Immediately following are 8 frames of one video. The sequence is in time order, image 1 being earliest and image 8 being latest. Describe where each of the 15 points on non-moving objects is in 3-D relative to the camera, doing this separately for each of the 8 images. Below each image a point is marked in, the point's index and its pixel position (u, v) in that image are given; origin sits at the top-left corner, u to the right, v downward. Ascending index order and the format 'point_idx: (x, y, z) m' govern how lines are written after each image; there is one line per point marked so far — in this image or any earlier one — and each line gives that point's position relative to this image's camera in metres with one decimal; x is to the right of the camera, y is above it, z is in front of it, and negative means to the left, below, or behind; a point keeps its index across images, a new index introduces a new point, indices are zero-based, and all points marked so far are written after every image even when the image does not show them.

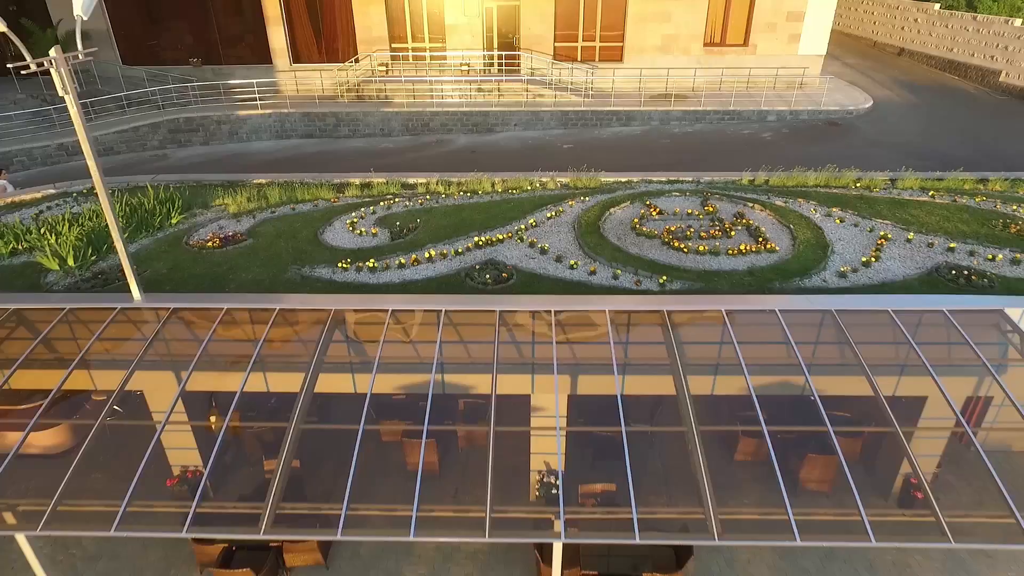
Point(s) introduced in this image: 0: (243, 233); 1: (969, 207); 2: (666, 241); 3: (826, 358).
0: (-2.0, +0.4, +8.8) m
1: (+3.5, +0.6, +9.2) m
2: (+1.1, +0.3, +8.3) m
3: (+1.7, -0.4, +6.4) m
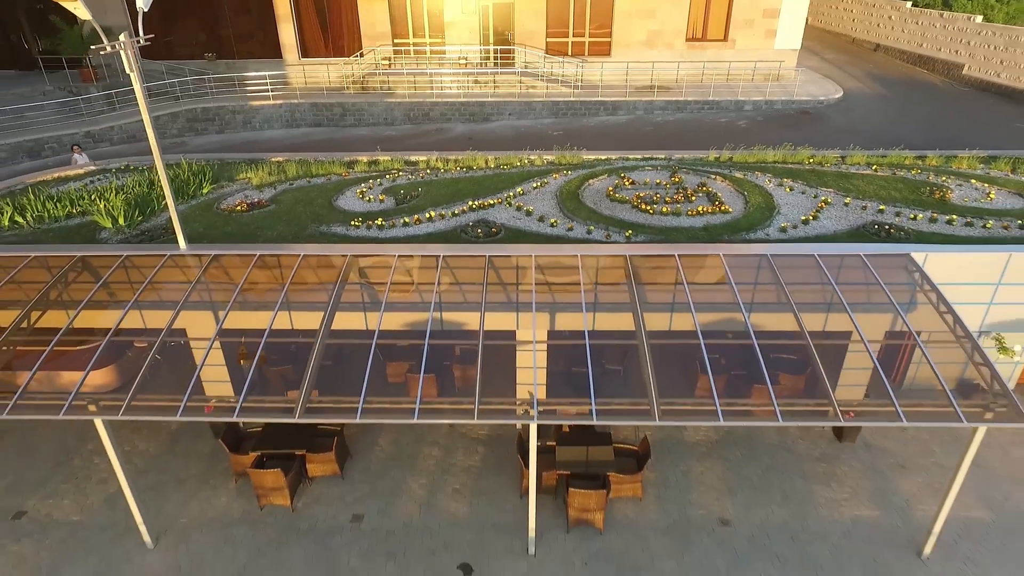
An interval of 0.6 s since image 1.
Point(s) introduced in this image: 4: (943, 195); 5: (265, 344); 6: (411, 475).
0: (-2.1, +0.8, +10.1) m
1: (+3.5, +1.0, +10.4) m
2: (+1.0, +0.7, +9.5) m
3: (+1.6, -0.1, +7.7) m
4: (+3.5, +0.8, +9.7) m
5: (-1.6, -0.4, +7.2) m
6: (-0.7, -1.3, +8.3) m
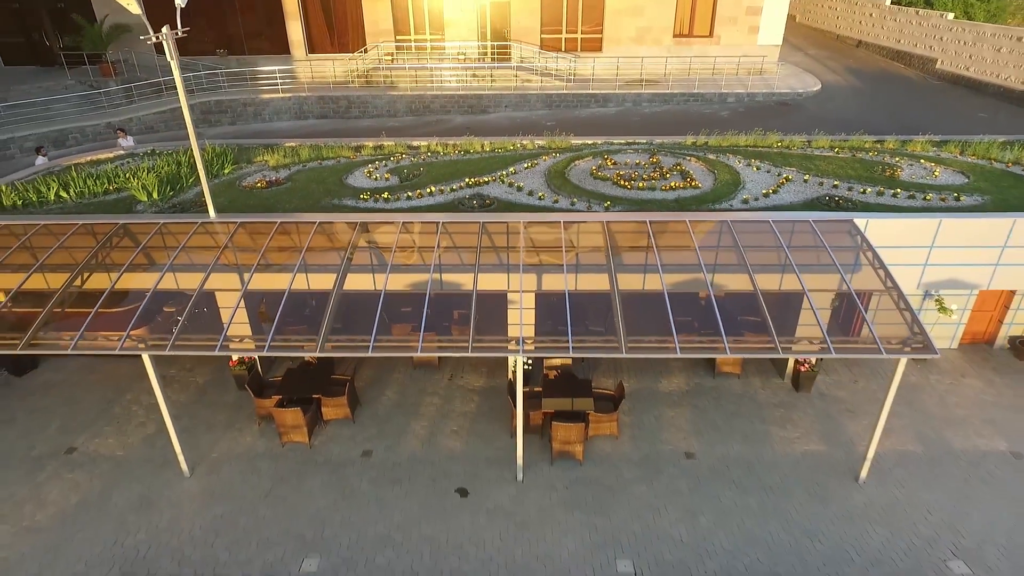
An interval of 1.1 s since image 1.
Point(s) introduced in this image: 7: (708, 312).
0: (-2.2, +1.0, +11.2) m
1: (+3.4, +1.3, +11.5) m
2: (+0.9, +1.0, +10.6) m
3: (+1.6, +0.2, +8.8) m
4: (+3.5, +1.1, +10.8) m
5: (-1.6, -0.2, +8.3) m
6: (-0.8, -1.0, +9.4) m
7: (+1.3, -0.2, +8.2) m
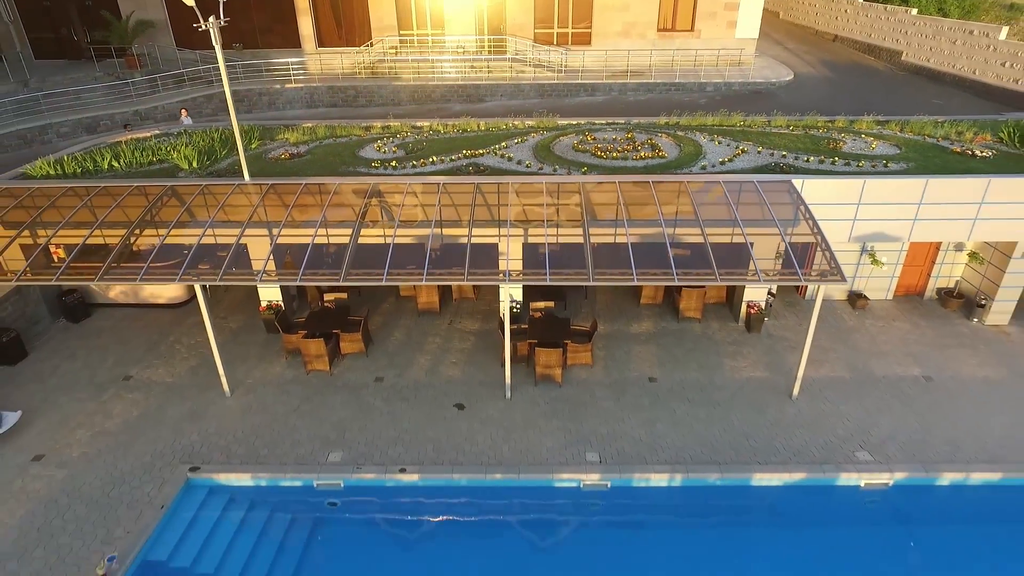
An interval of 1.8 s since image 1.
0: (-2.2, +1.5, +12.7) m
1: (+3.3, +1.7, +13.1) m
2: (+0.8, +1.4, +12.2) m
3: (+1.5, +0.6, +10.3) m
4: (+3.4, +1.5, +12.3) m
5: (-1.7, +0.3, +9.9) m
6: (-0.9, -0.6, +10.9) m
7: (+1.2, +0.3, +9.8) m
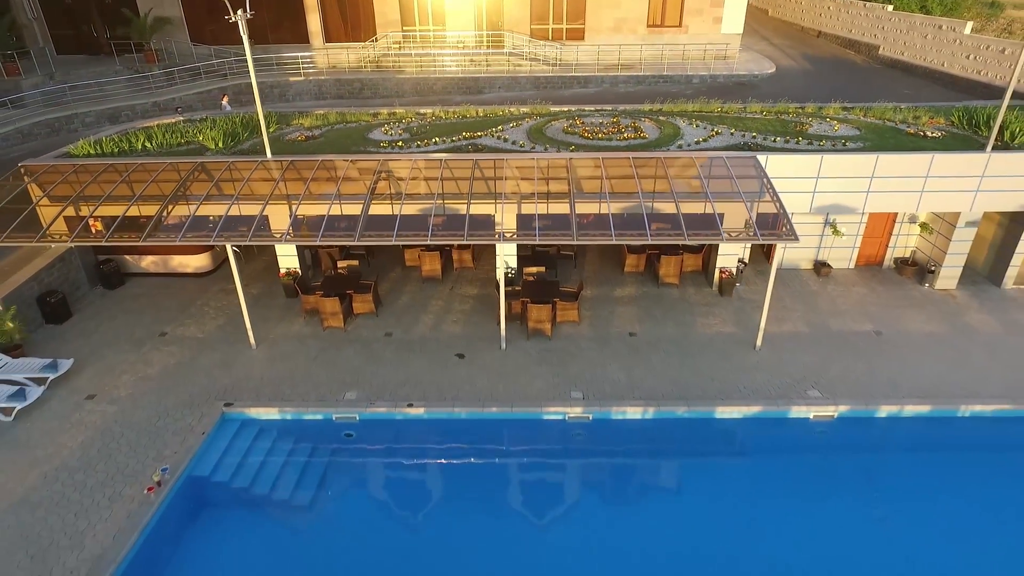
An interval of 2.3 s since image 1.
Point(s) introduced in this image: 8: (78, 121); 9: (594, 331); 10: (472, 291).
0: (-2.3, +1.8, +14.0) m
1: (+3.2, +2.0, +14.3) m
2: (+0.8, +1.7, +13.4) m
3: (+1.4, +1.0, +11.6) m
4: (+3.3, +1.8, +13.6) m
5: (-1.8, +0.6, +11.1) m
6: (-0.9, -0.3, +12.2) m
7: (+1.2, +0.6, +11.0) m
8: (-7.2, +2.8, +19.7) m
9: (+0.8, -0.4, +11.5) m
10: (-0.4, 0.0, +12.8) m
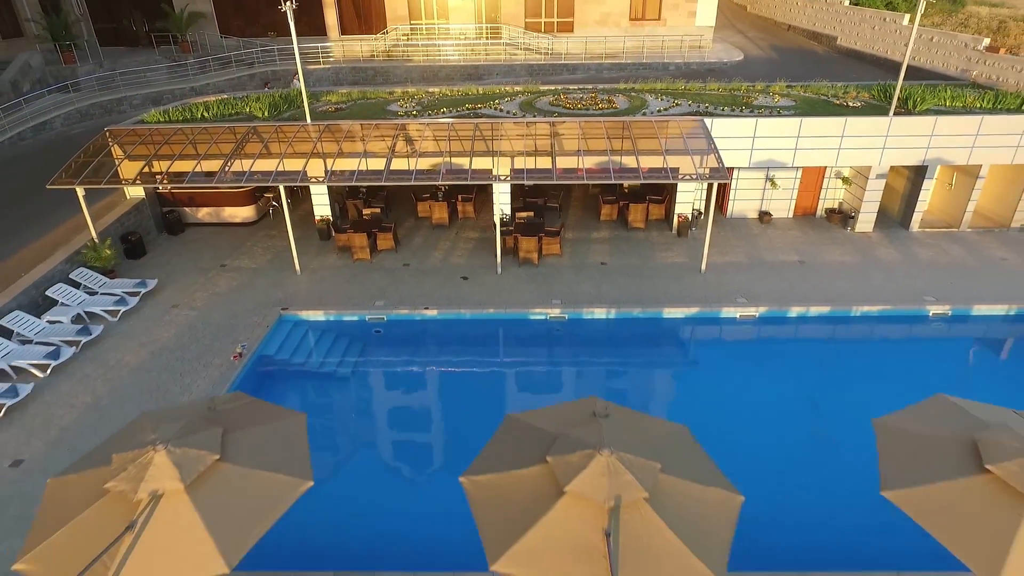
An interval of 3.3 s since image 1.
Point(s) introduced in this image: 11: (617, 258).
0: (-2.4, +2.5, +16.7) m
1: (+3.2, +2.8, +17.0) m
2: (+0.7, +2.5, +16.1) m
3: (+1.3, +1.7, +14.3) m
4: (+3.2, +2.6, +16.3) m
5: (-1.8, +1.3, +13.8) m
6: (-1.0, +0.5, +14.9) m
7: (+1.1, +1.4, +13.7) m
8: (-7.3, +3.5, +22.4) m
9: (+0.7, +0.3, +14.3) m
10: (-0.5, +0.7, +15.5) m
11: (+1.3, +0.3, +14.4) m
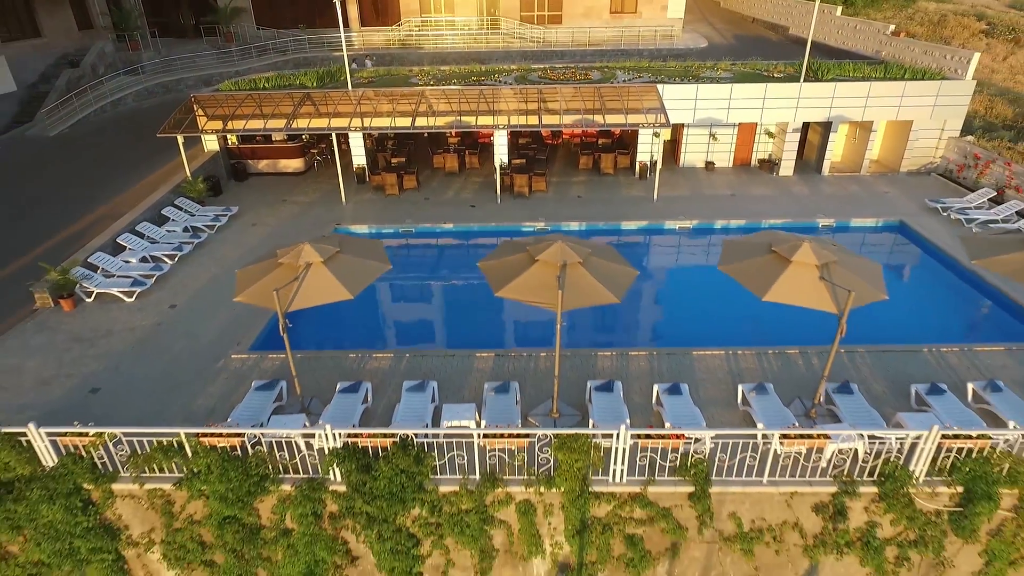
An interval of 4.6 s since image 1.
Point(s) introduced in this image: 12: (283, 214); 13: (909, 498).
0: (-2.4, +3.6, +20.8) m
1: (+3.1, +3.9, +21.2) m
2: (+0.7, +3.6, +20.3) m
3: (+1.3, +2.8, +18.5) m
4: (+3.2, +3.7, +20.5) m
5: (-1.9, +2.4, +18.0) m
6: (-1.0, +1.6, +19.0) m
7: (+1.1, +2.5, +17.9) m
8: (-7.3, +4.6, +26.6) m
9: (+0.7, +1.4, +18.4) m
10: (-0.6, +1.8, +19.7) m
11: (+1.2, +1.5, +18.5) m
12: (-3.4, +1.1, +17.6) m
13: (+2.7, -1.4, +8.1) m
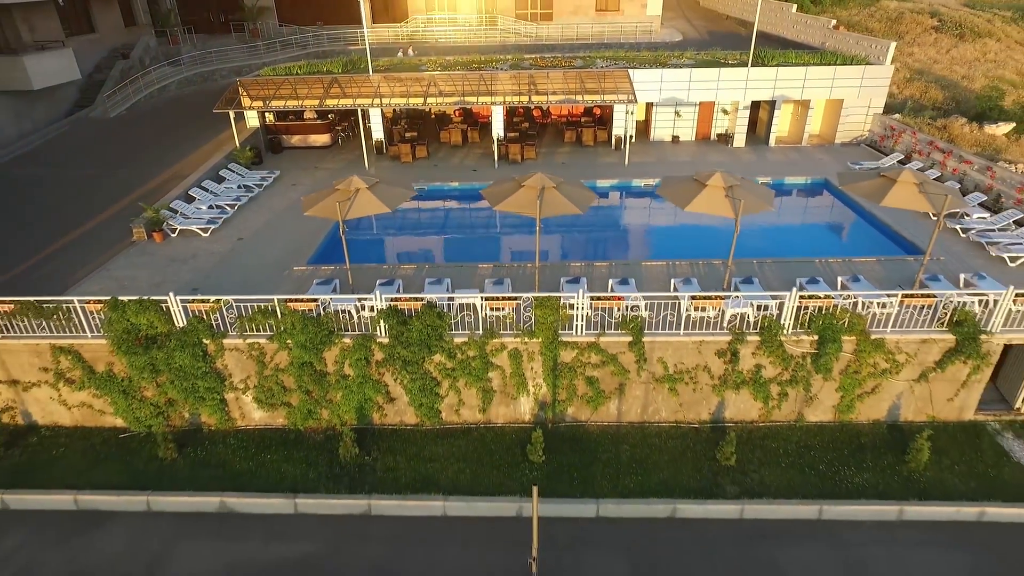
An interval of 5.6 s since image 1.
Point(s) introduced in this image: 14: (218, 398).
0: (-2.5, +4.5, +24.4) m
1: (+3.0, +4.8, +24.8) m
2: (+0.6, +4.5, +23.9) m
3: (+1.2, +3.7, +22.0) m
4: (+3.1, +4.6, +24.0) m
5: (-2.0, +3.3, +21.6) m
6: (-1.1, +2.5, +22.6) m
7: (+1.0, +3.4, +21.5) m
8: (-7.4, +5.5, +30.1) m
9: (+0.6, +2.3, +22.0) m
10: (-0.6, +2.7, +23.2) m
11: (+1.1, +2.3, +22.1) m
12: (-3.5, +2.0, +21.2) m
13: (+2.6, -0.5, +11.7) m
14: (-3.1, -1.1, +12.5) m
